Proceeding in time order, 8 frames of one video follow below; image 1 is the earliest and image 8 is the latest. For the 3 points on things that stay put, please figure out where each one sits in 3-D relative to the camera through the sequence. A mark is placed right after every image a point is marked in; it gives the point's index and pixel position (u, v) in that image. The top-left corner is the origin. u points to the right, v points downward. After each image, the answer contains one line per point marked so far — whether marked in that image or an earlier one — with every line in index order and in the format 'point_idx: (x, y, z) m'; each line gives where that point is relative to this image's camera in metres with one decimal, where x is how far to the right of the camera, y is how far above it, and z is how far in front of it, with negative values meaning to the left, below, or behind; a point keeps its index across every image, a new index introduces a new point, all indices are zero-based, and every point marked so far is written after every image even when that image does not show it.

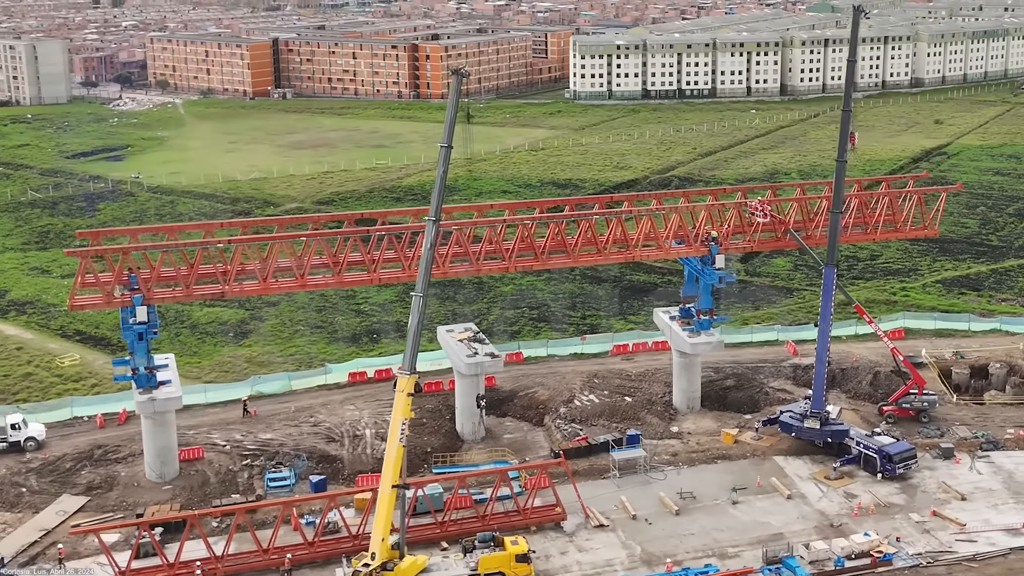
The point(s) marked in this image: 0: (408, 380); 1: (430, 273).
0: (-1.5, -1.2, +17.5) m
1: (-1.2, +0.3, +17.5) m
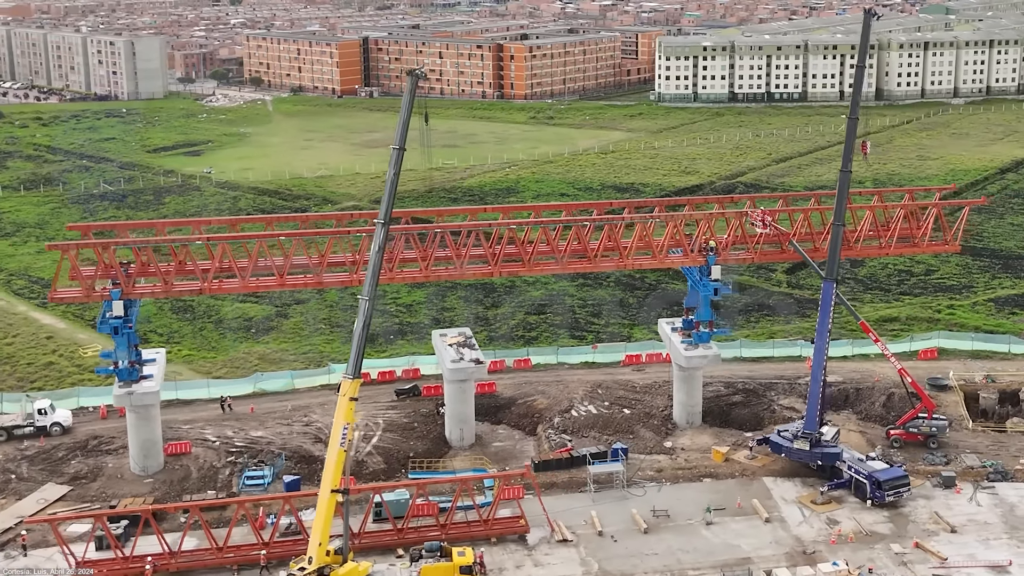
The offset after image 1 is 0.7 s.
0: (-2.2, -1.3, +17.4) m
1: (-1.9, +0.2, +17.4) m
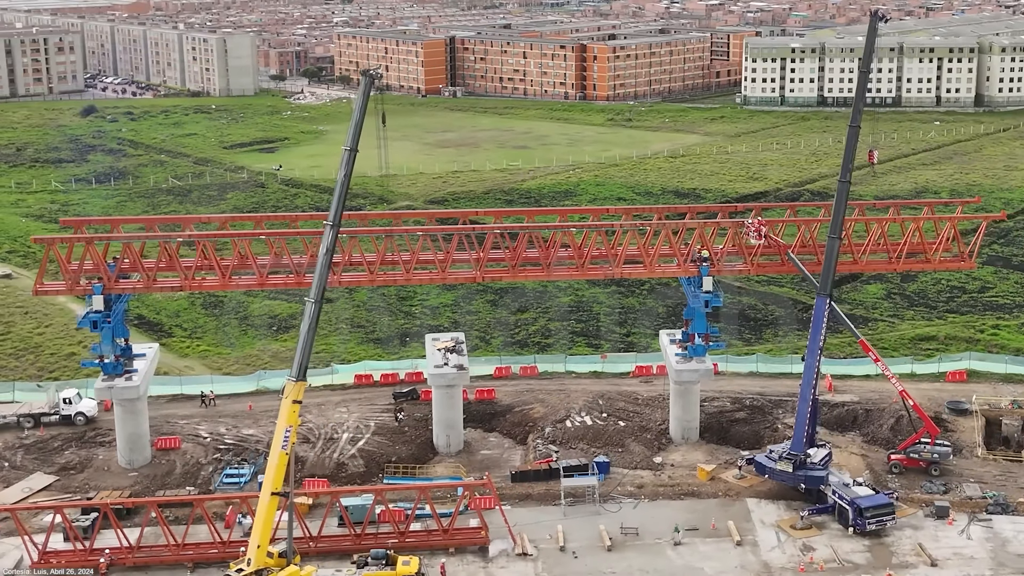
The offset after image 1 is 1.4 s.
0: (-3.0, -1.4, +17.3) m
1: (-2.6, +0.2, +17.3) m
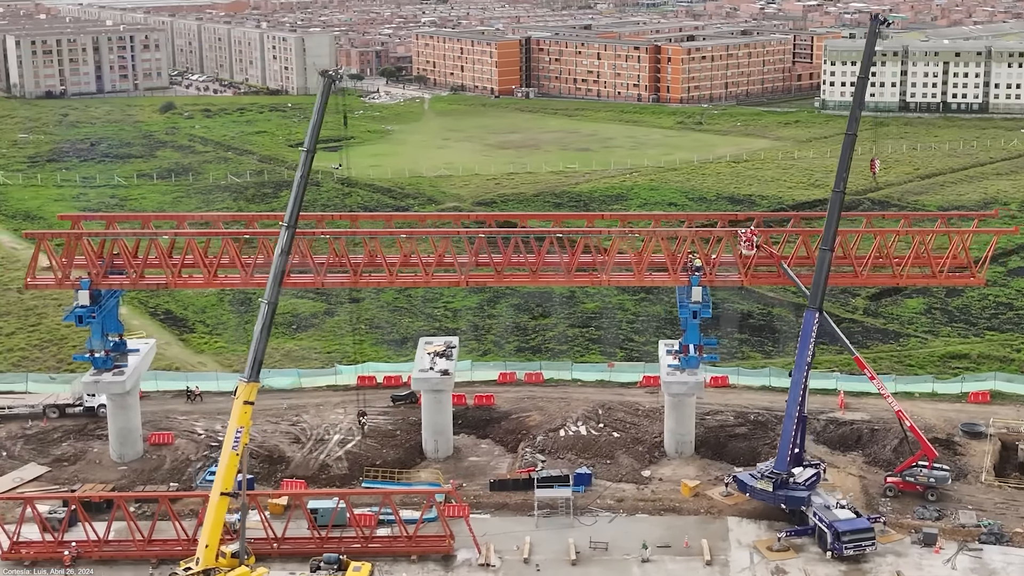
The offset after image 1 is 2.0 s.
0: (-3.7, -1.4, +17.4) m
1: (-3.3, +0.1, +17.3) m
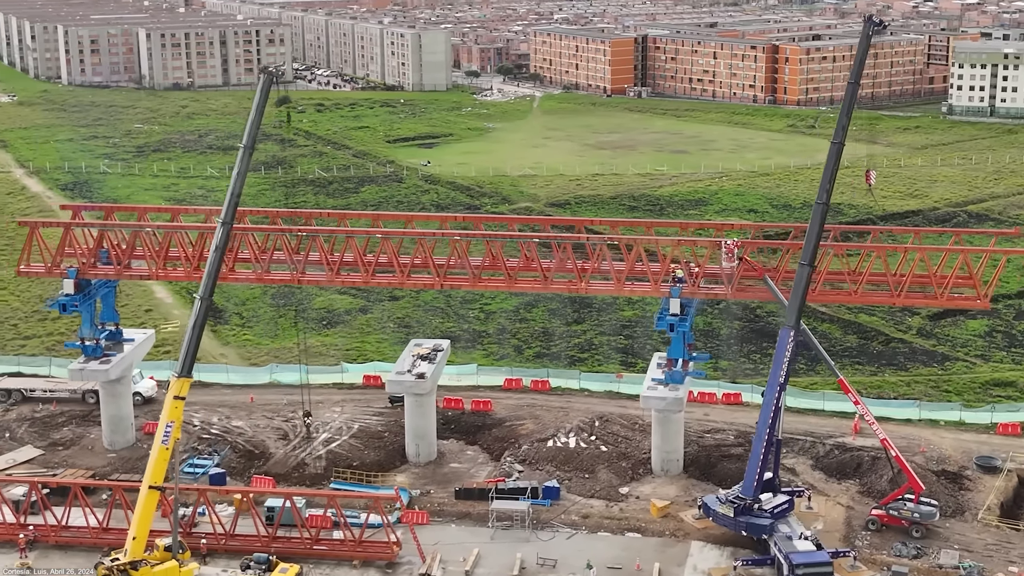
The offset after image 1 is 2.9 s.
0: (-4.7, -1.4, +17.5) m
1: (-4.3, +0.1, +17.4) m
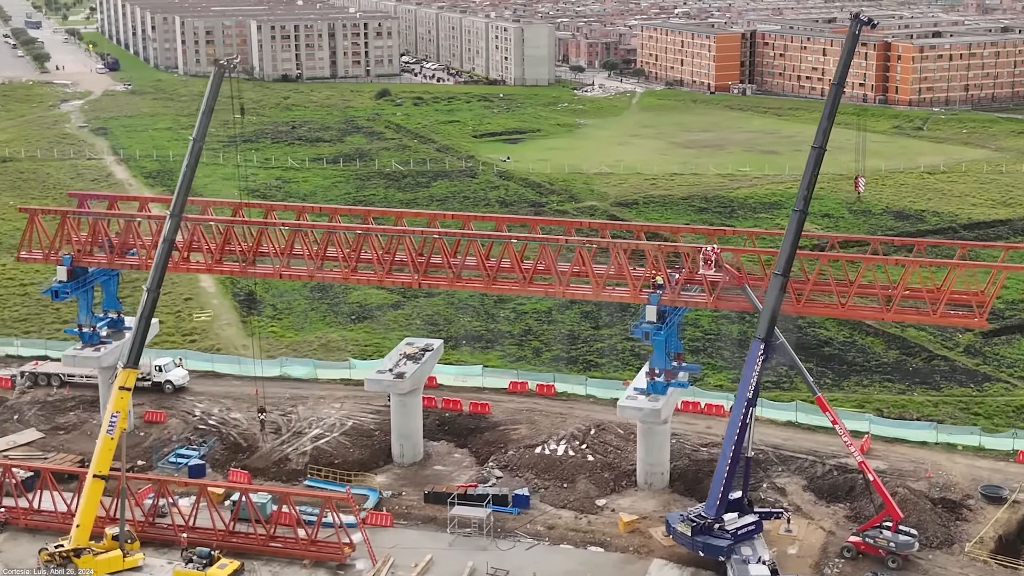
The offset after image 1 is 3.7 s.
0: (-5.6, -1.3, +17.7) m
1: (-5.1, +0.2, +17.5) m
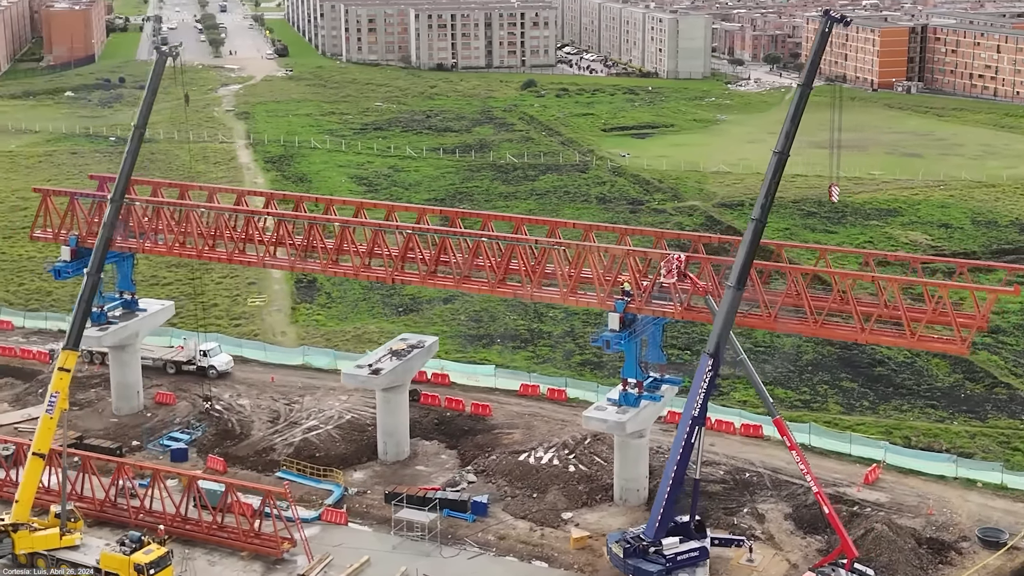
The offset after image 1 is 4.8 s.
0: (-6.6, -1.1, +18.3) m
1: (-6.1, +0.4, +17.9) m
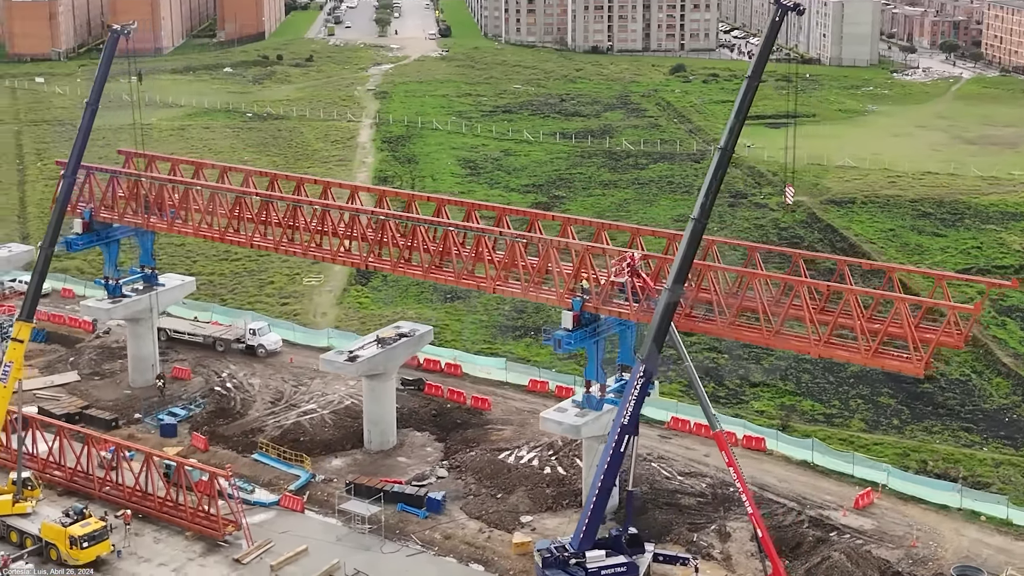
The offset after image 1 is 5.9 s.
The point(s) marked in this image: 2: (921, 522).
0: (-7.5, -0.7, +18.9) m
1: (-6.9, +0.8, +18.5) m
2: (+6.5, -3.8, +19.6) m
